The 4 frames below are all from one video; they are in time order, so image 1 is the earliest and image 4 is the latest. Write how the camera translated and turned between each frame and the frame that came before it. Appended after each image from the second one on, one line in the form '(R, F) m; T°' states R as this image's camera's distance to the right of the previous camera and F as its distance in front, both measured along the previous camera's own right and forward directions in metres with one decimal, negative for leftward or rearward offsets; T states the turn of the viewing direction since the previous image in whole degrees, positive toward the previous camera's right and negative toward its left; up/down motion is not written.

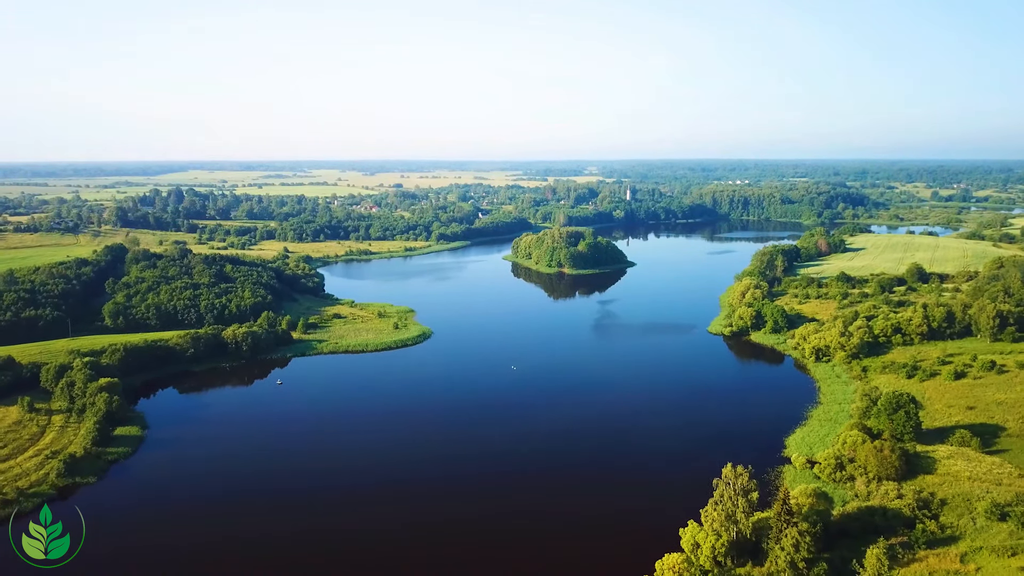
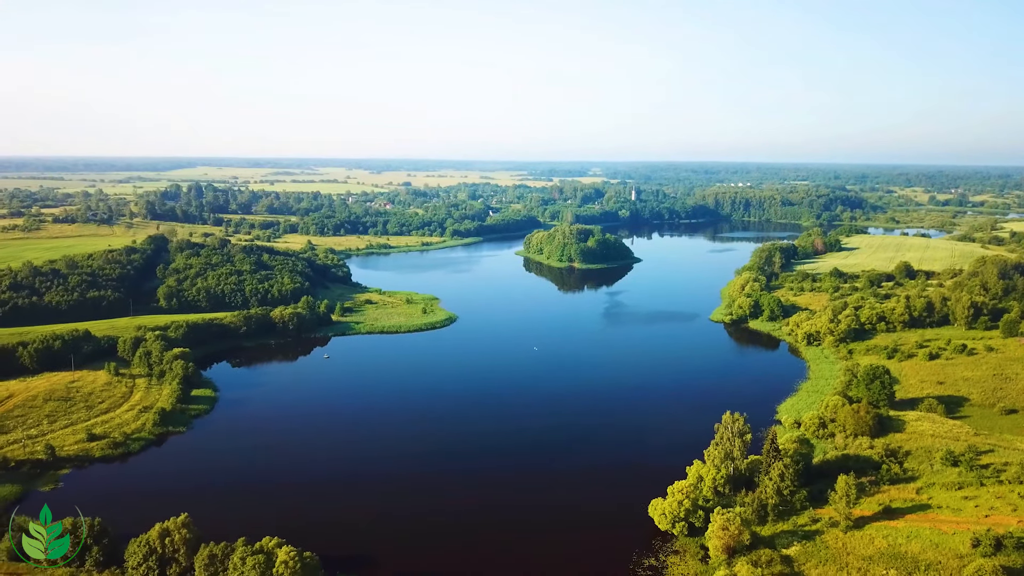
(-1.5, -4.3) m; 0°
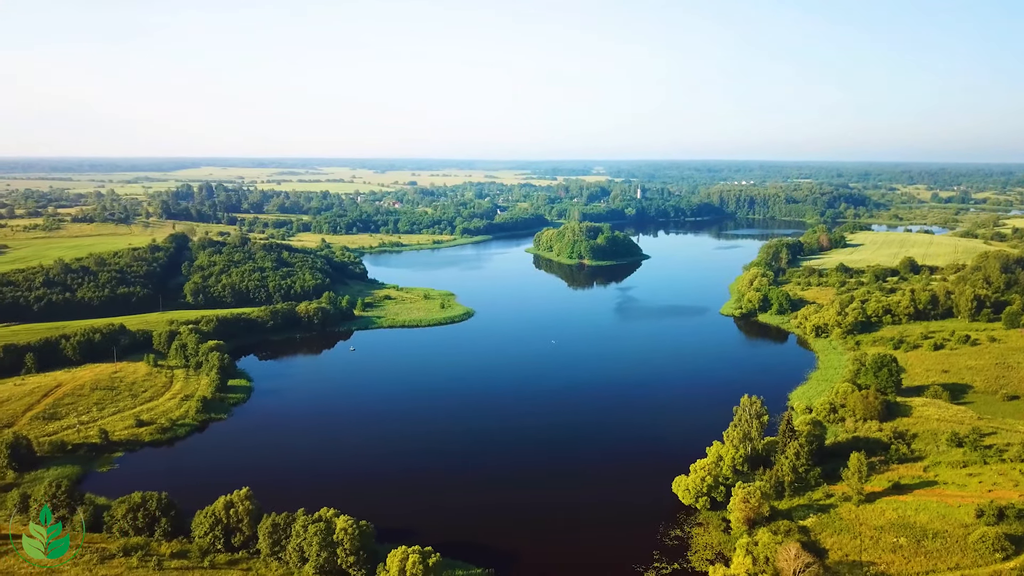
(-1.2, -1.5) m; 0°
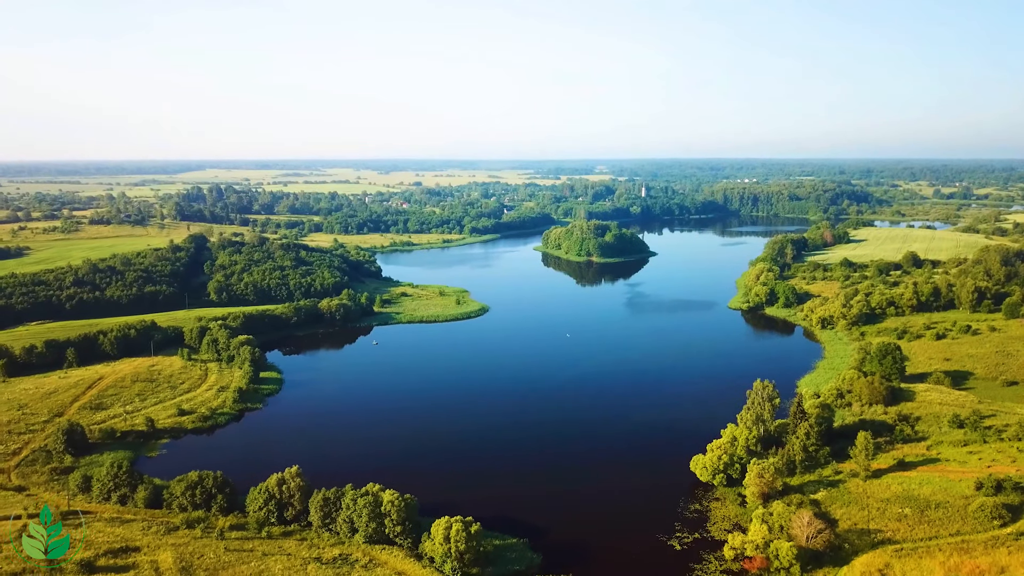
(-1.0, -1.6) m; 0°
